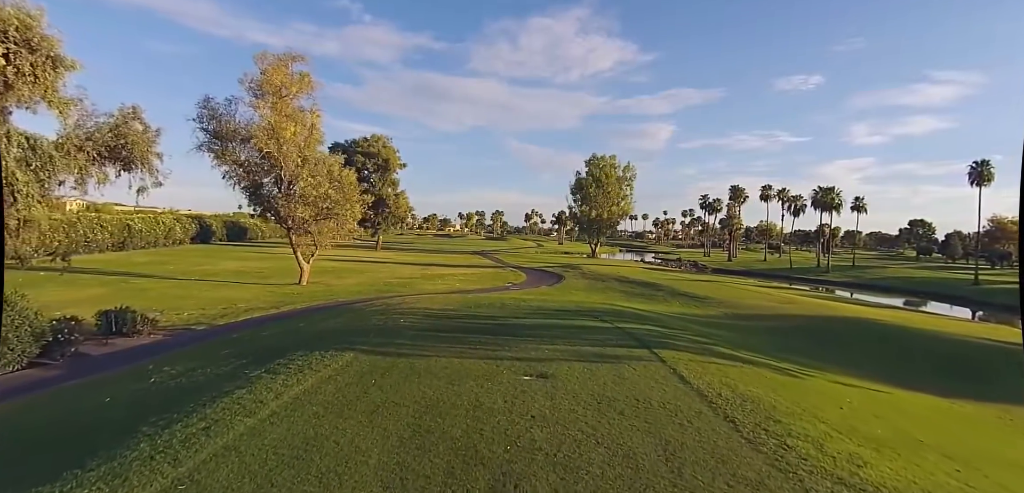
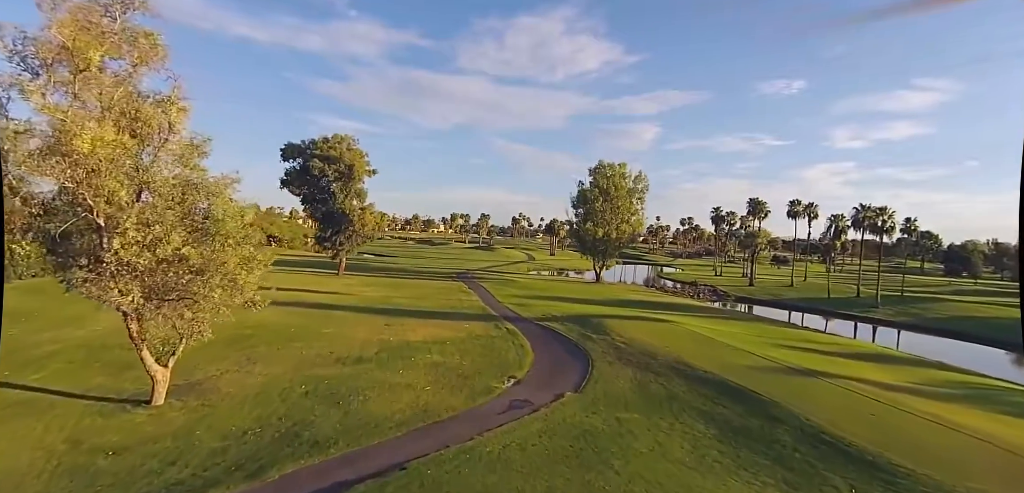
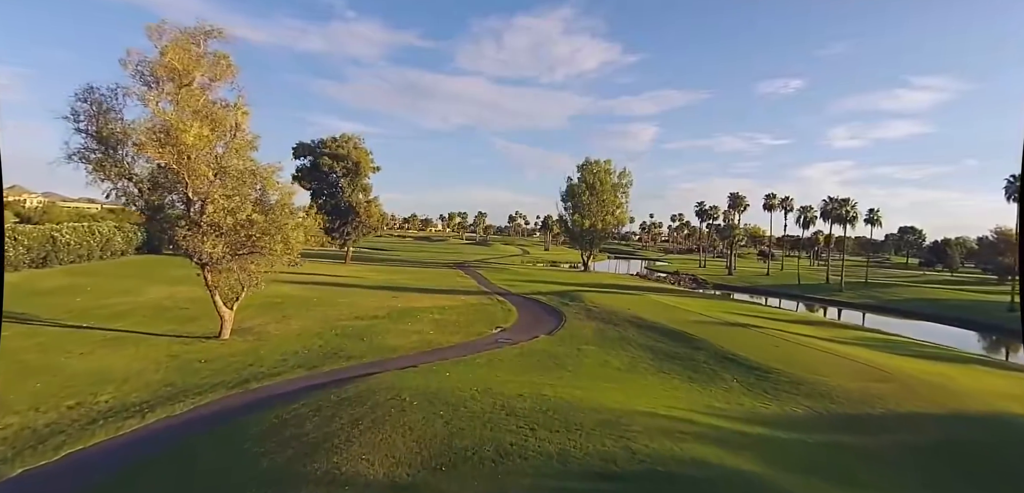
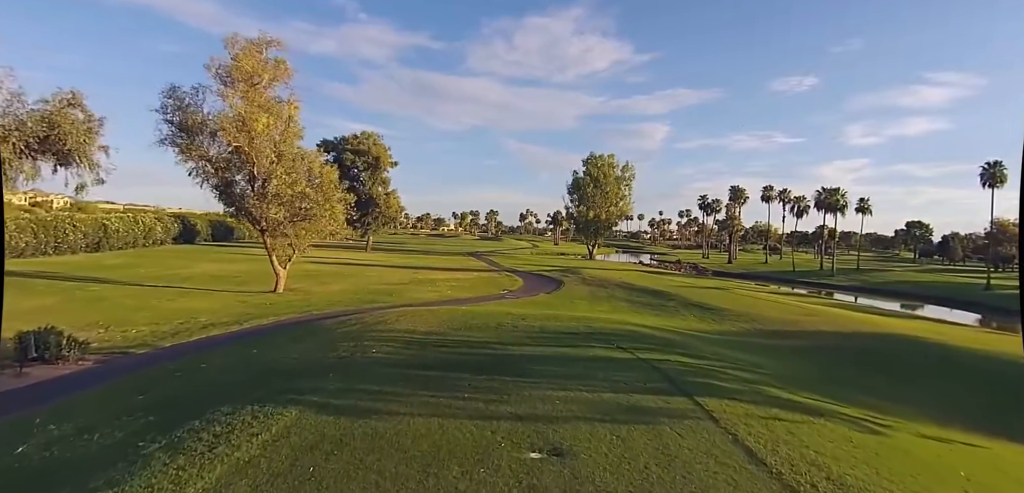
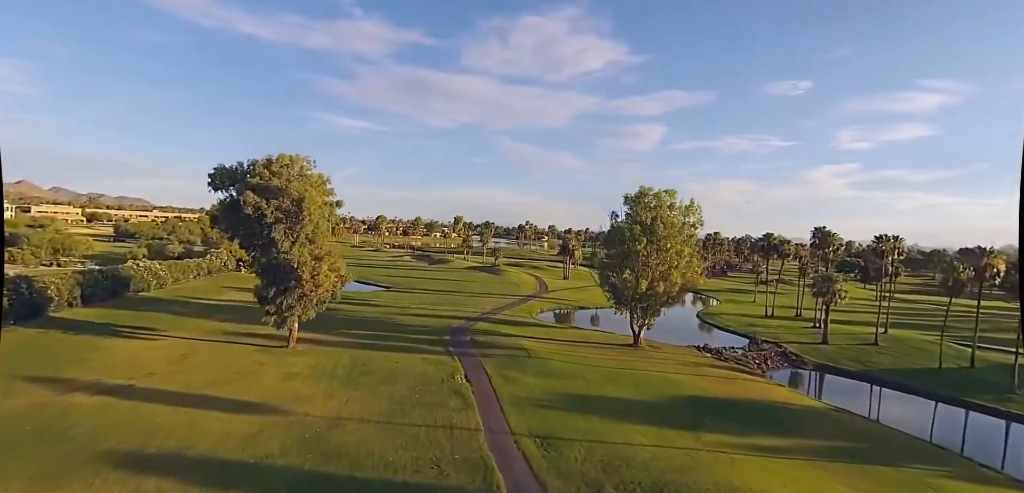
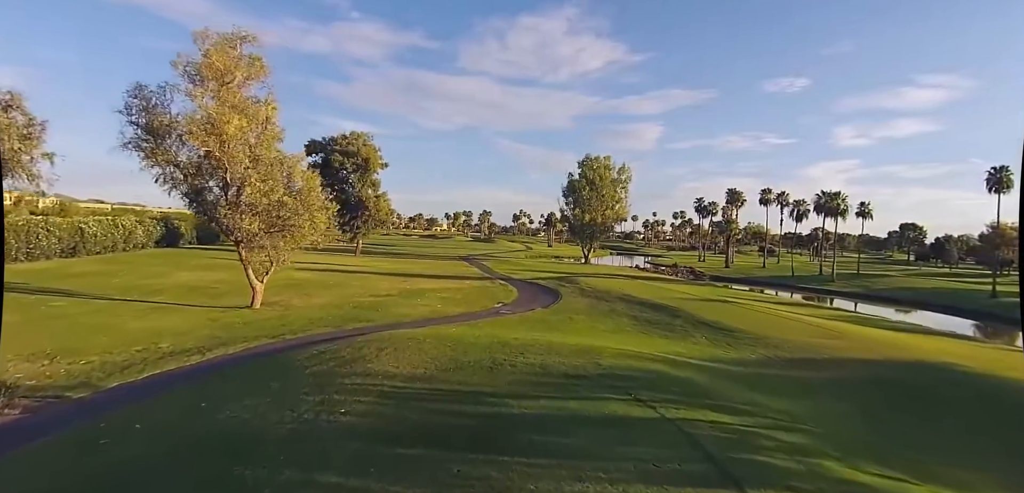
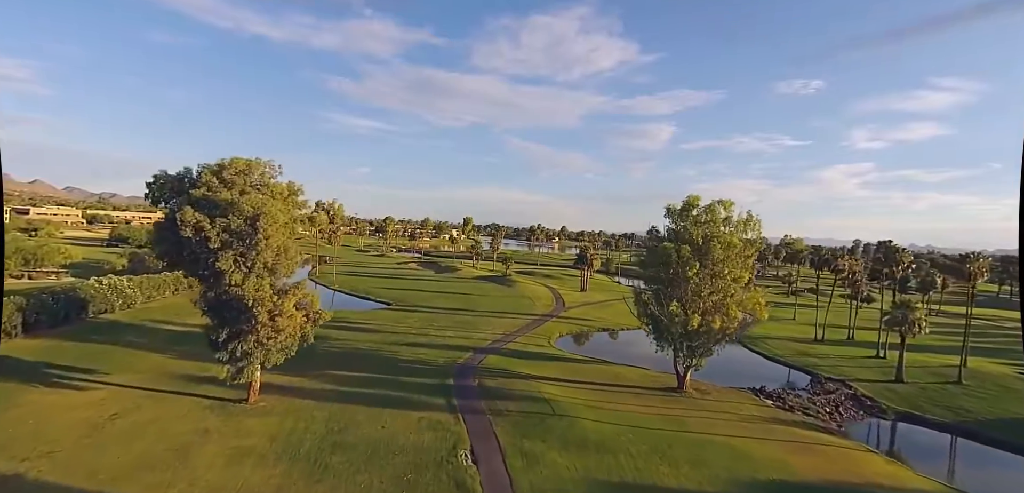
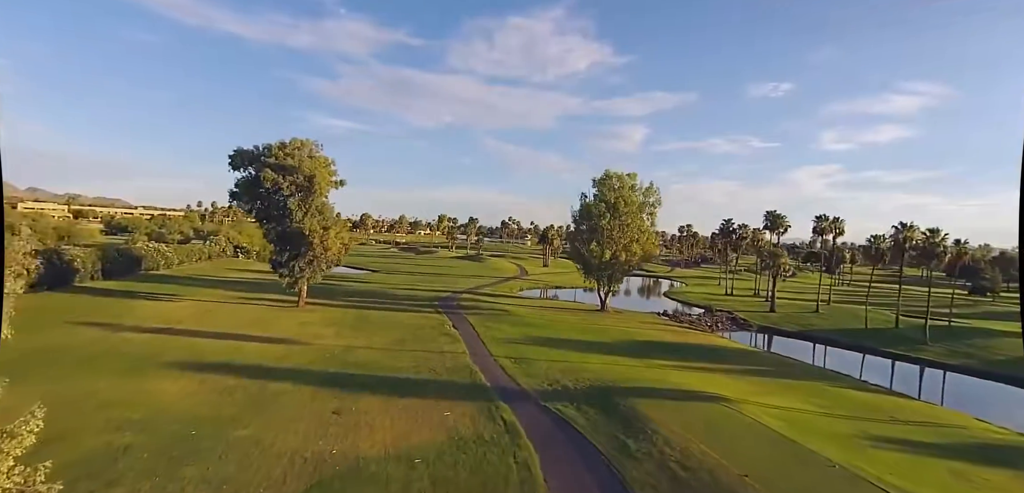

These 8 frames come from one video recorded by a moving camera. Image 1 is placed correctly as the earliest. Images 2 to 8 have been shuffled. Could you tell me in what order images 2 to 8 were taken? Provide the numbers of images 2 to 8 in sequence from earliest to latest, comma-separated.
4, 6, 3, 2, 8, 5, 7
